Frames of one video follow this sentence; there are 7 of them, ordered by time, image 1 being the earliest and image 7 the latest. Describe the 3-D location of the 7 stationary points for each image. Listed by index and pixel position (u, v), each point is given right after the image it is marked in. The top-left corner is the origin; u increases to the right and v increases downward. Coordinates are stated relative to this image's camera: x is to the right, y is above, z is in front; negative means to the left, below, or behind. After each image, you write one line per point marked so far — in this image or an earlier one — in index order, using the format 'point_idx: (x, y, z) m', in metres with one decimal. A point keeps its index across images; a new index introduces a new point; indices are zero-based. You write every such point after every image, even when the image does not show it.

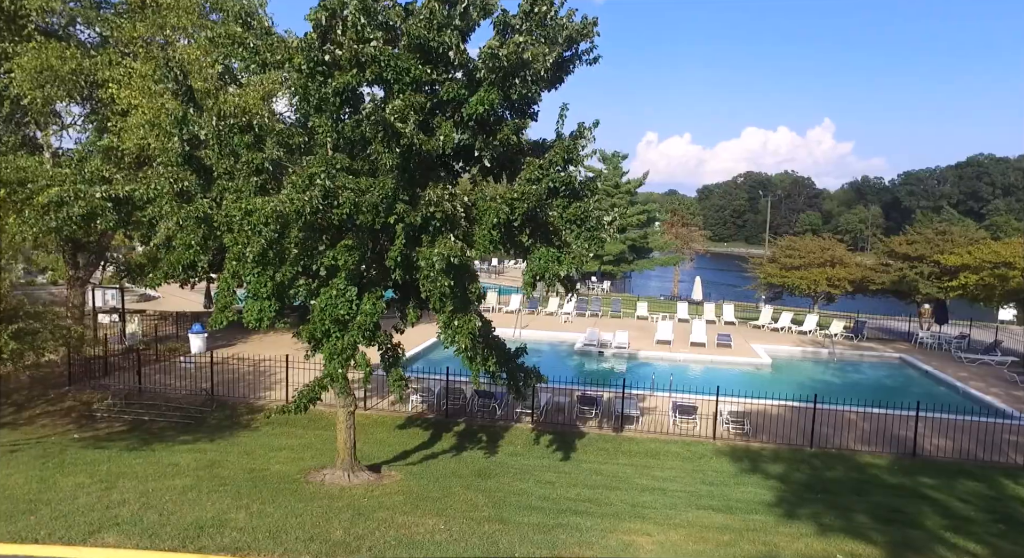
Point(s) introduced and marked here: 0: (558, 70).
0: (+0.4, +2.6, +8.0) m
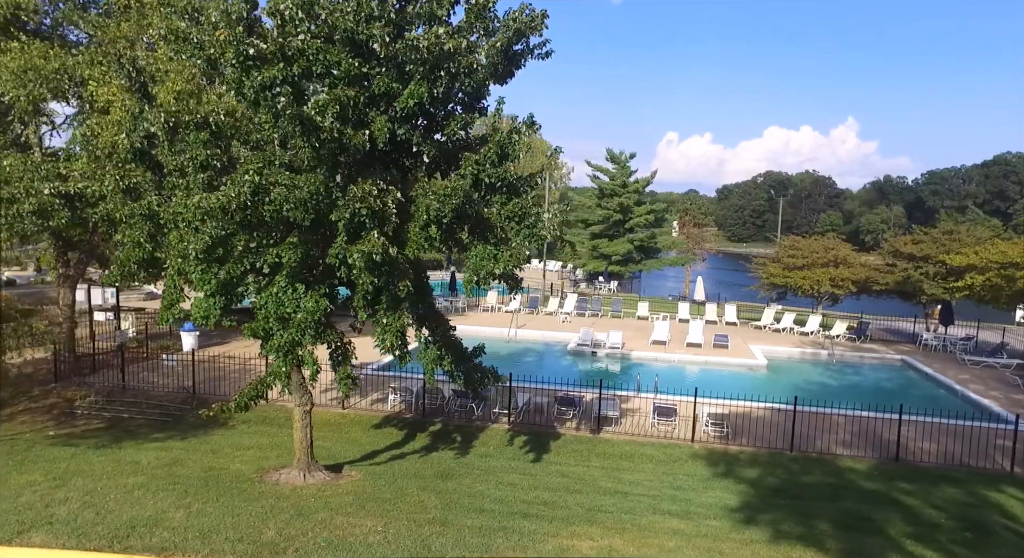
0: (-0.1, +2.6, +7.8) m
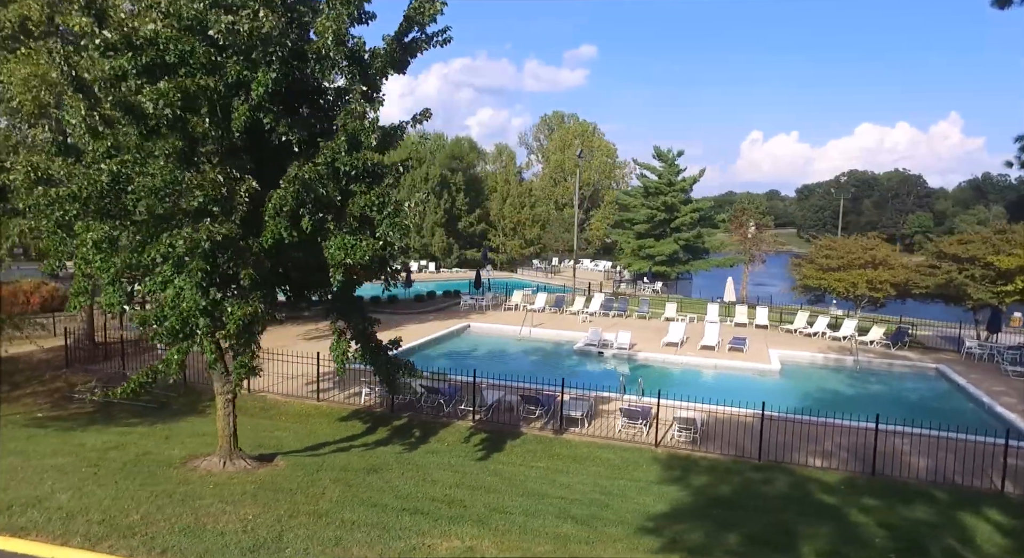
0: (-1.3, +2.7, +7.7) m
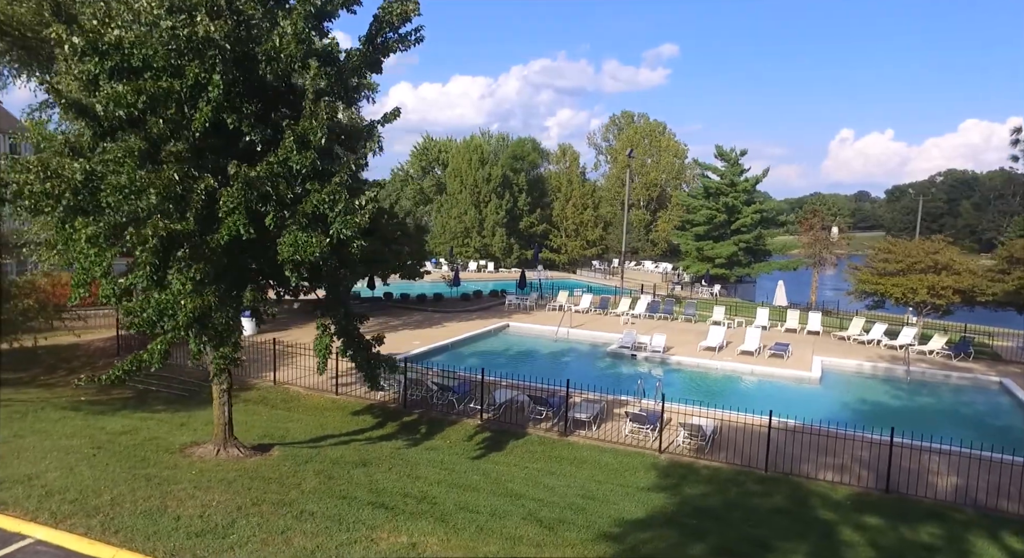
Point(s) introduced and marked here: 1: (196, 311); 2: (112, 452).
0: (-1.6, +2.7, +7.8) m
1: (-3.0, -0.3, +6.3) m
2: (-5.3, -2.3, +8.6) m
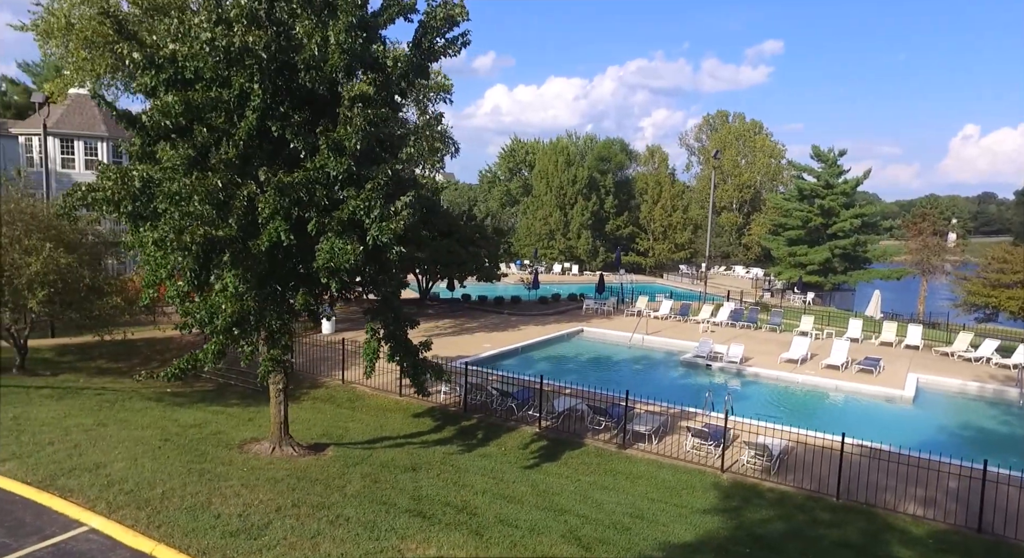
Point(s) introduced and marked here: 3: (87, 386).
0: (-1.0, +2.6, +7.8) m
1: (-2.7, -0.4, +6.5) m
2: (-4.6, -2.3, +9.1) m
3: (-8.6, -2.1, +13.3) m
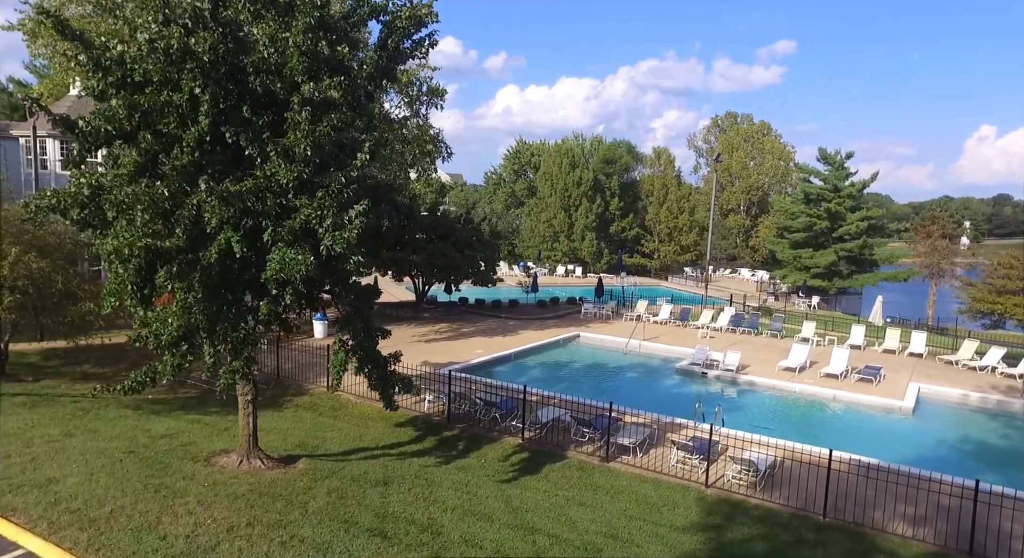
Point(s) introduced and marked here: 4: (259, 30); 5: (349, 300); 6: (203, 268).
0: (-1.4, +2.5, +7.5) m
1: (-3.1, -0.5, +6.2) m
2: (-5.0, -2.4, +8.8) m
3: (-8.9, -2.2, +13.1) m
4: (-2.6, +2.6, +6.8) m
5: (-2.1, -0.3, +8.3) m
6: (-3.0, +0.1, +6.5) m
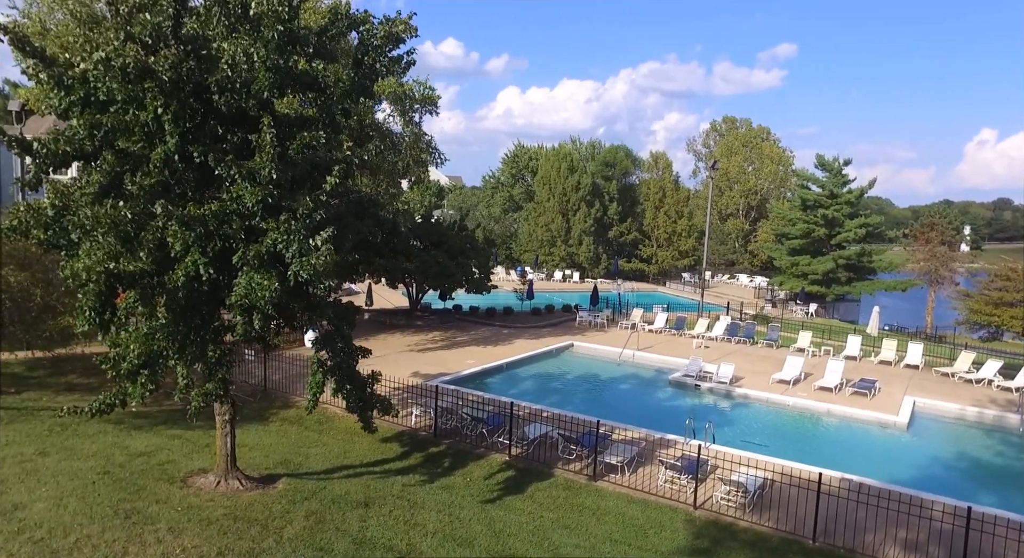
0: (-1.6, +2.3, +7.3) m
1: (-3.3, -0.7, +6.0) m
2: (-5.2, -2.6, +8.6) m
3: (-9.2, -2.5, +12.9) m
4: (-2.8, +2.3, +6.6) m
5: (-2.3, -0.5, +8.1) m
6: (-3.2, -0.1, +6.3) m
